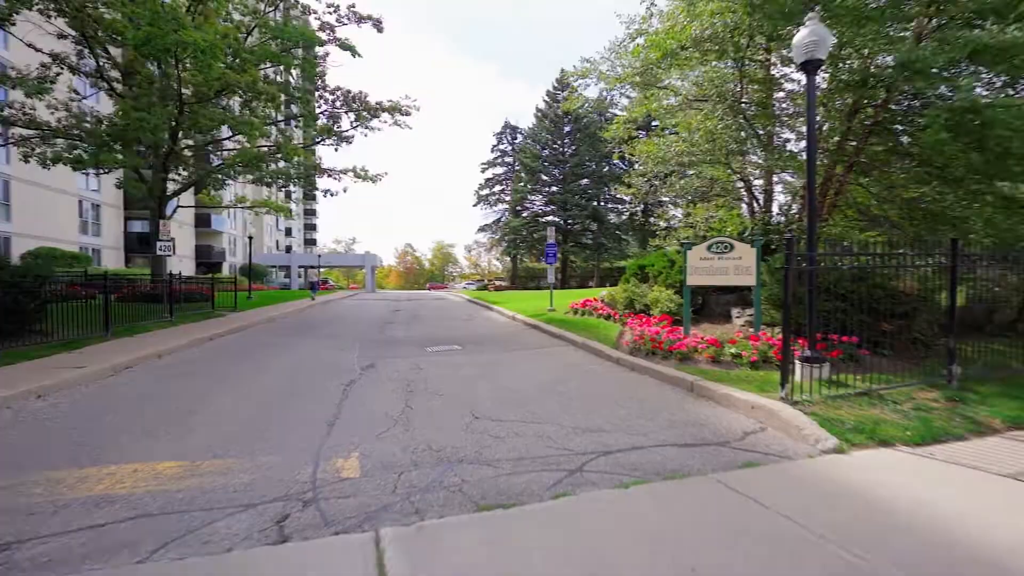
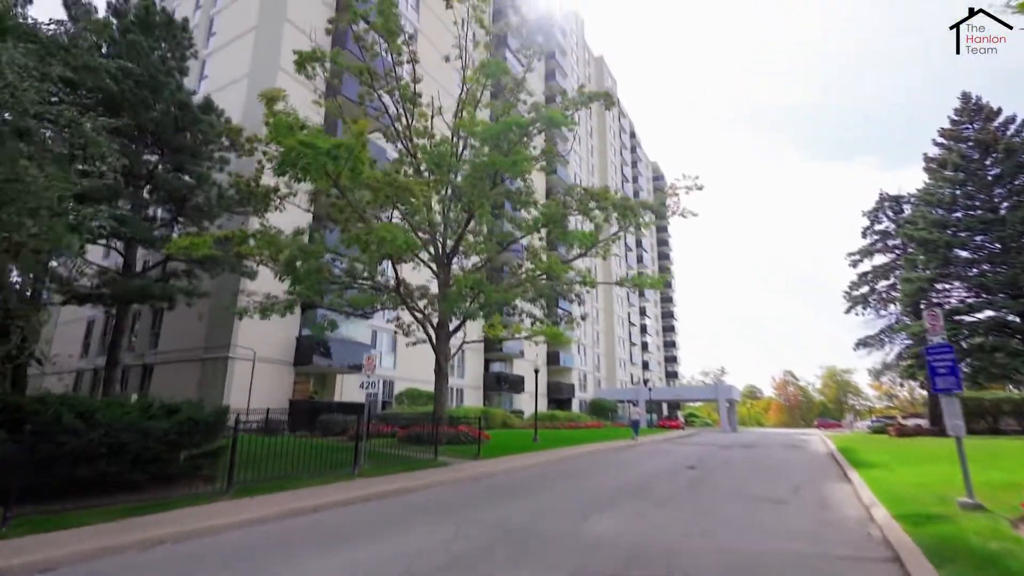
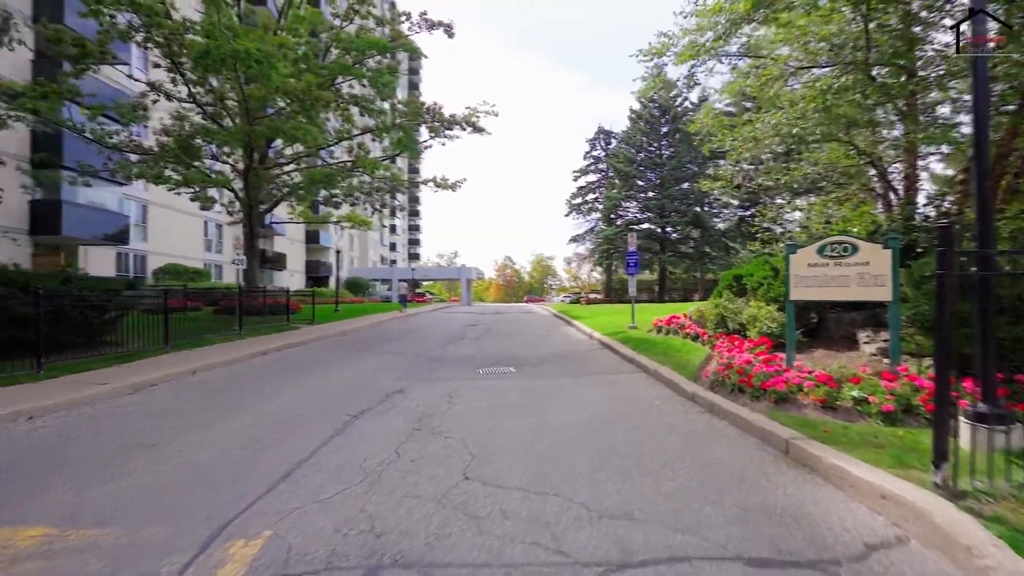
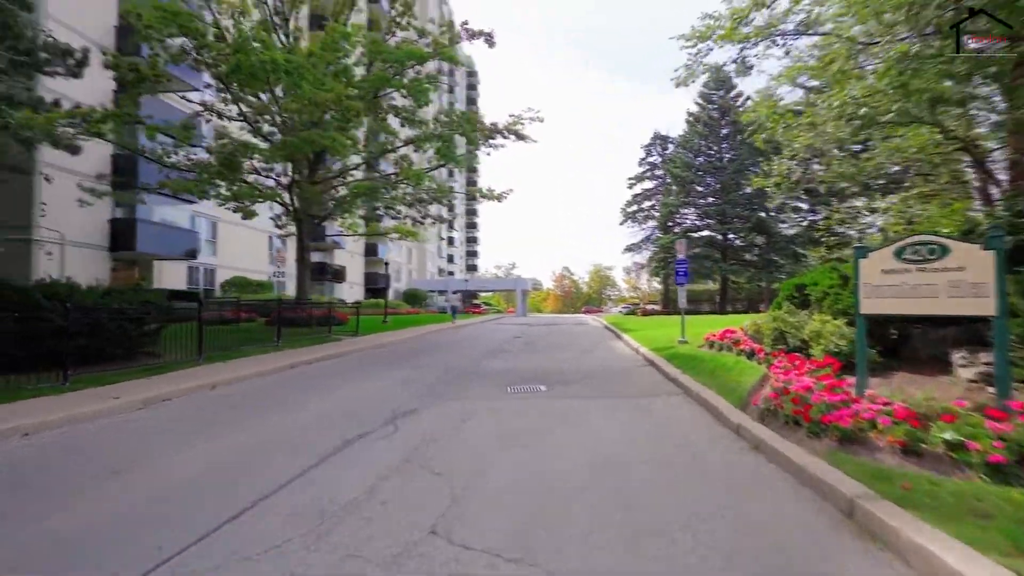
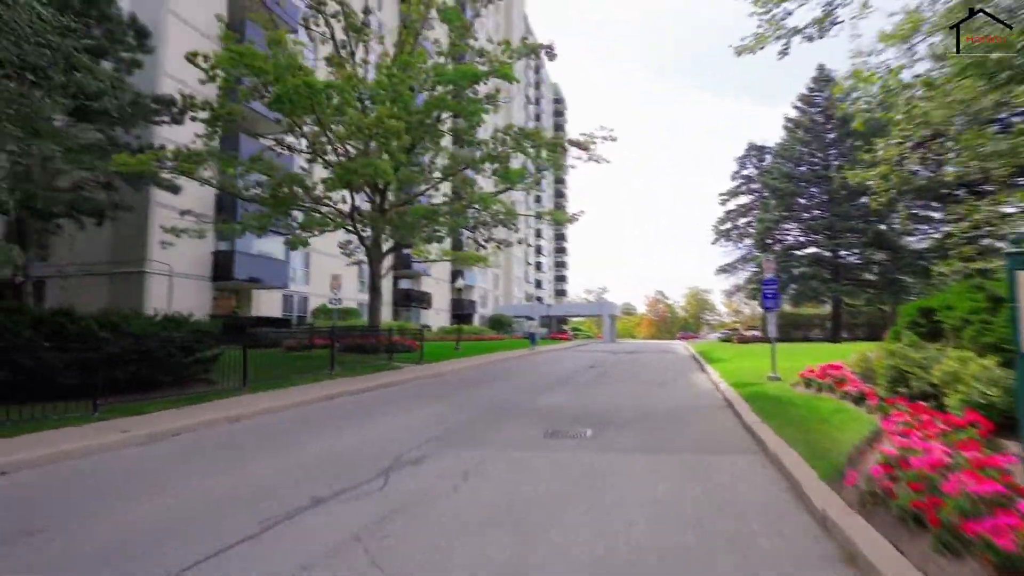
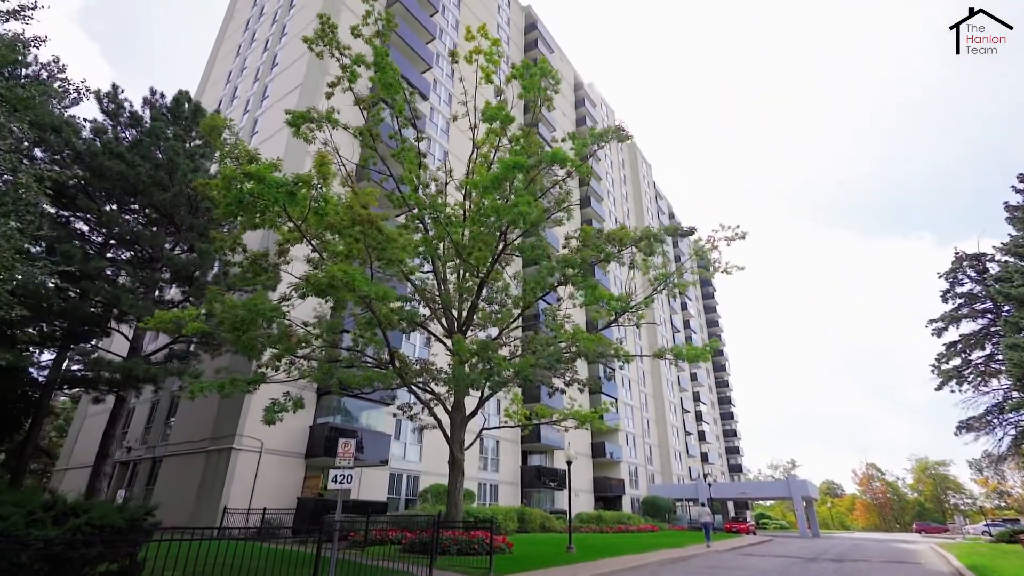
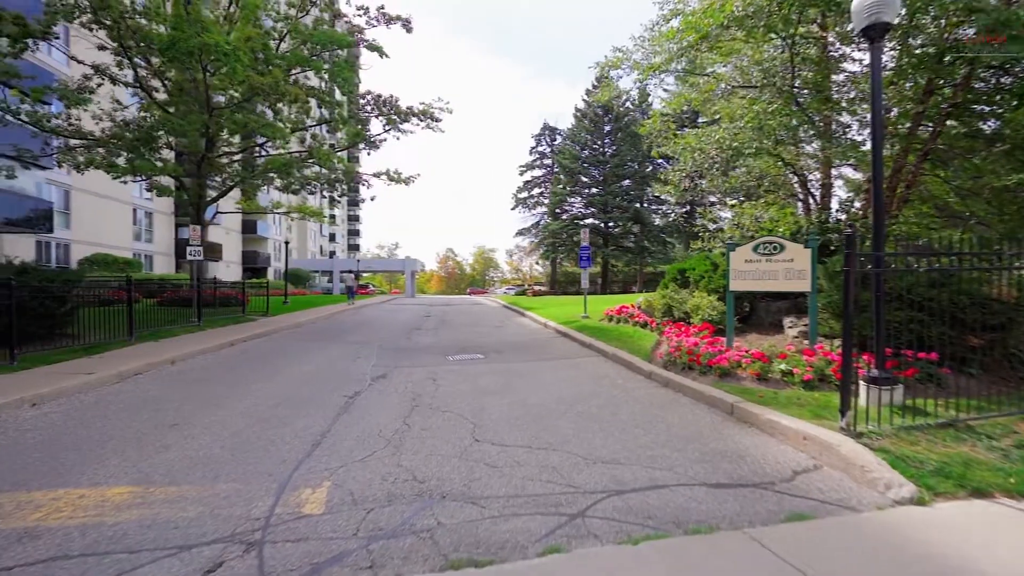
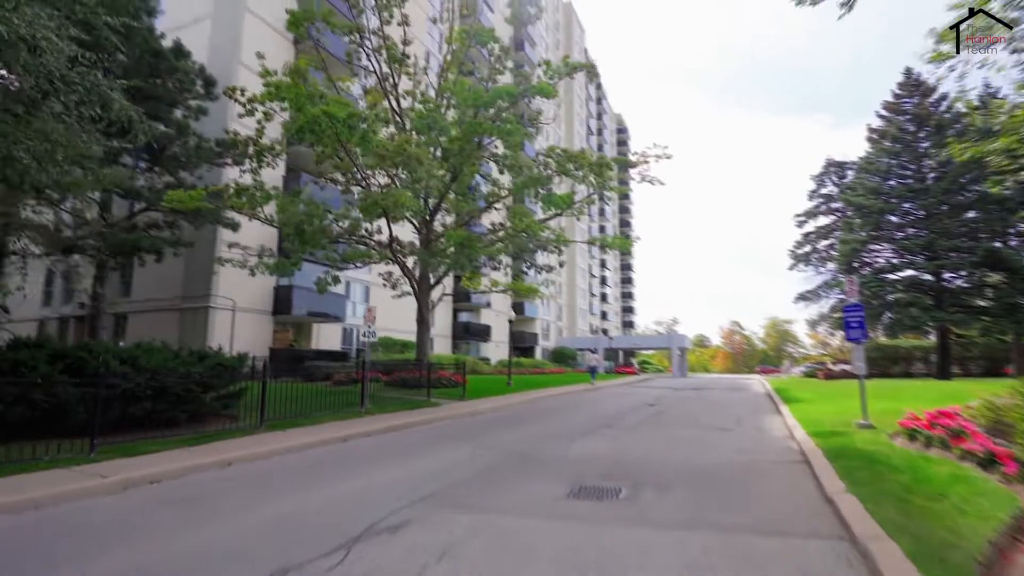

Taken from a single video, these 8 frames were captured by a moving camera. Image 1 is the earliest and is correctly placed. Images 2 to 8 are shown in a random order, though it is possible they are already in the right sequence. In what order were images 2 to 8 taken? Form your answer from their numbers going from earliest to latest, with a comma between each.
7, 3, 4, 5, 8, 2, 6
